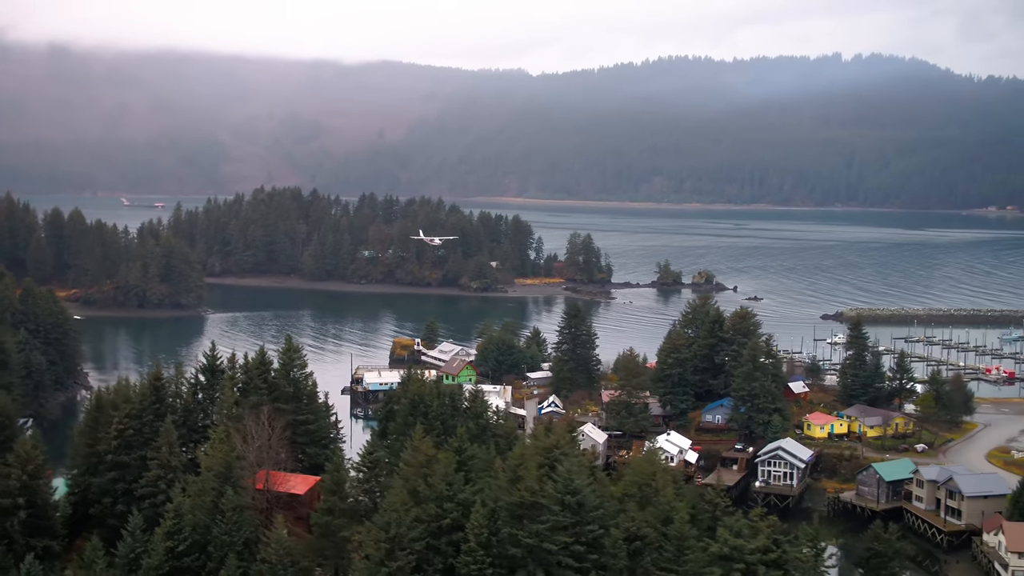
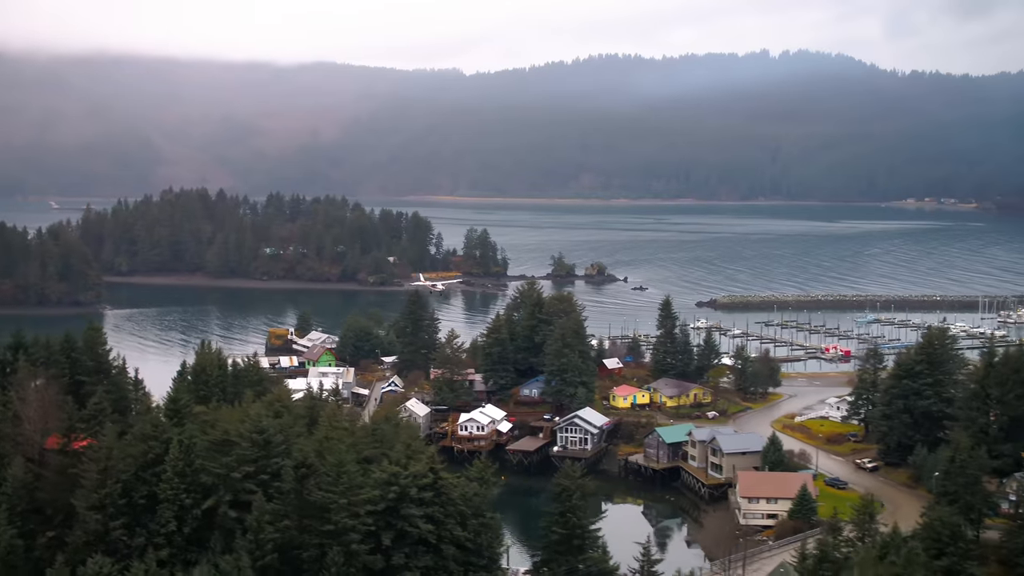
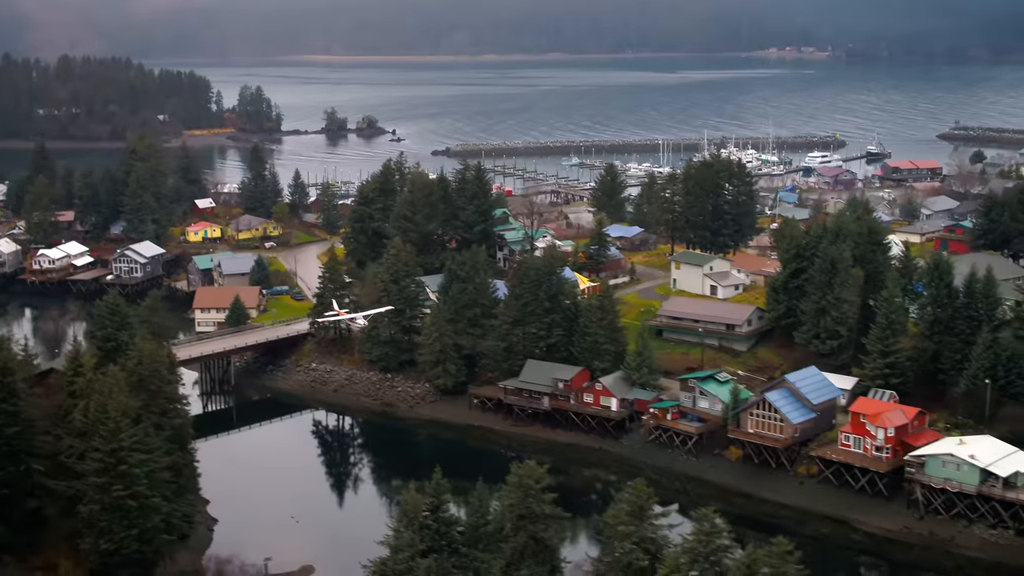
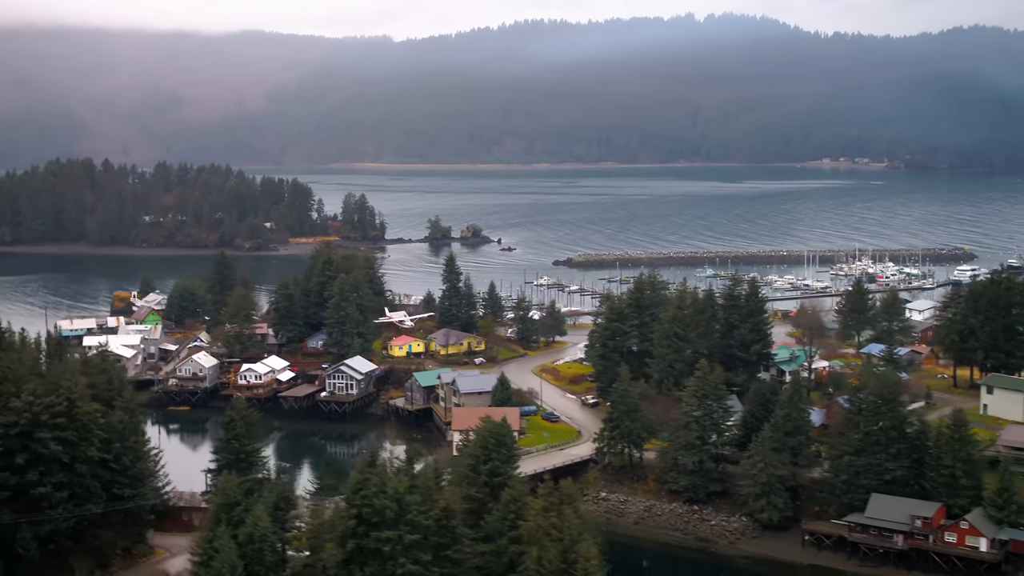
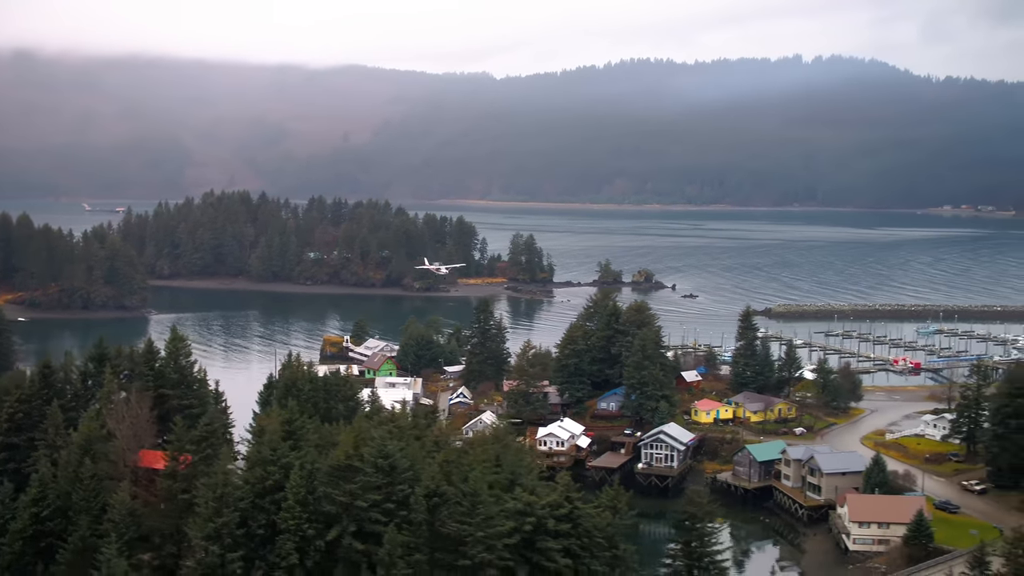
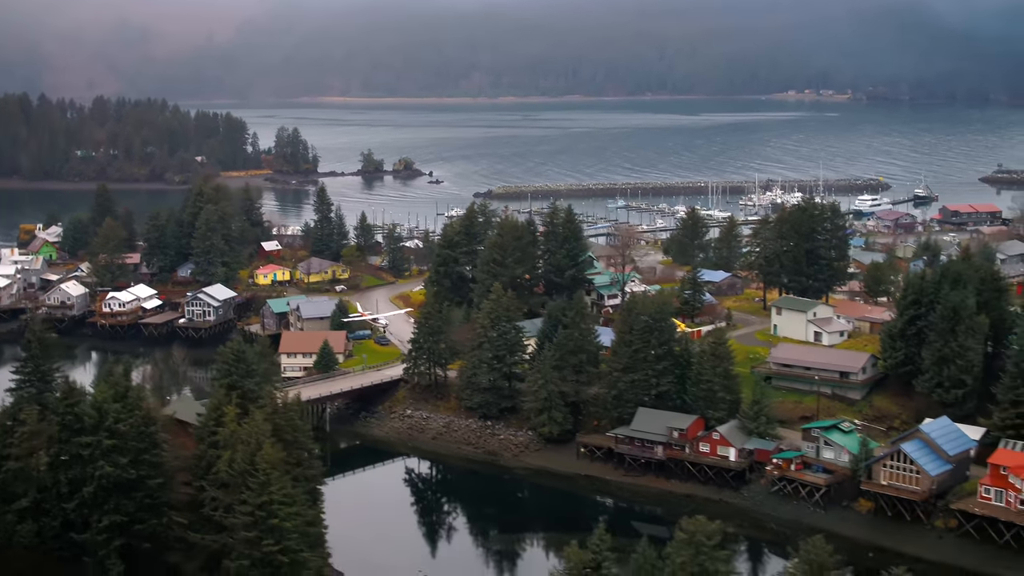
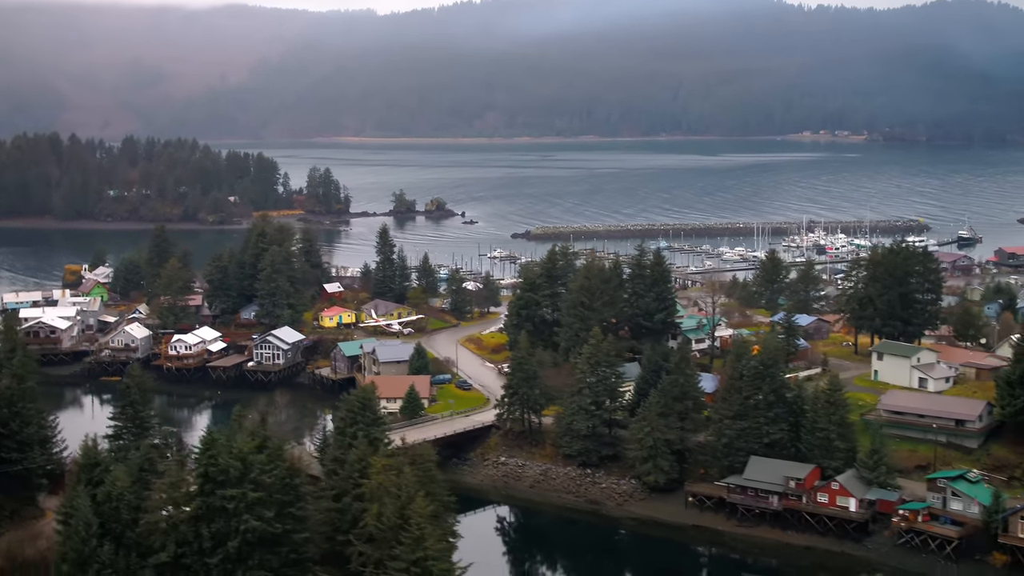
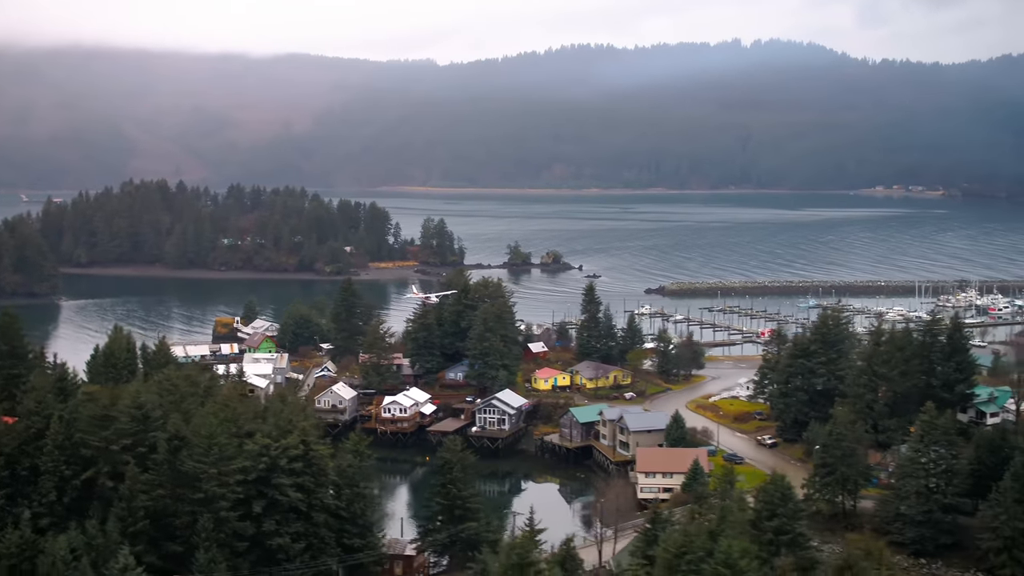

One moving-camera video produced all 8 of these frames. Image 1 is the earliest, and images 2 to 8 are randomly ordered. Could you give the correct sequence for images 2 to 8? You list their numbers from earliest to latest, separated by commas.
5, 2, 8, 4, 7, 6, 3
